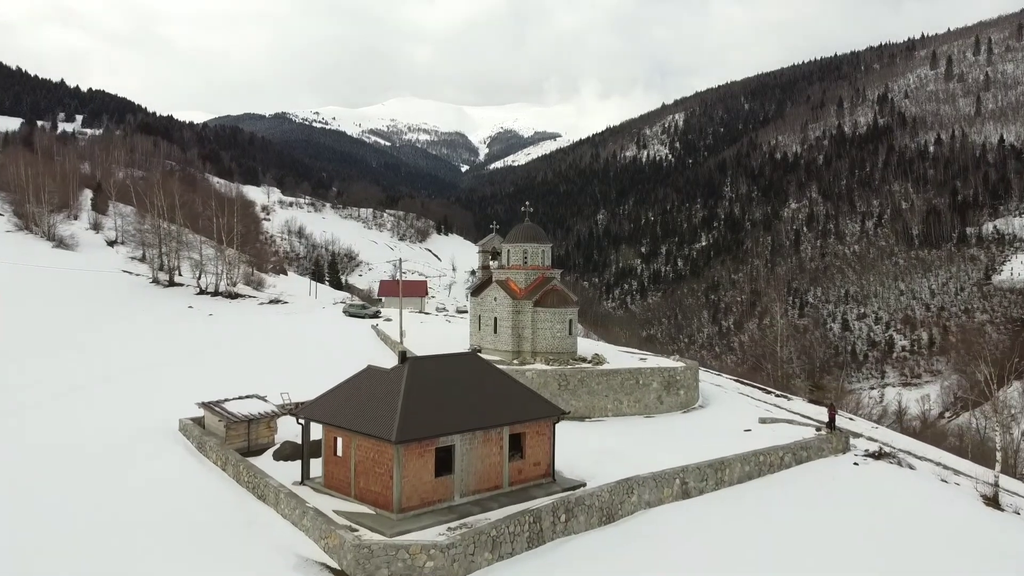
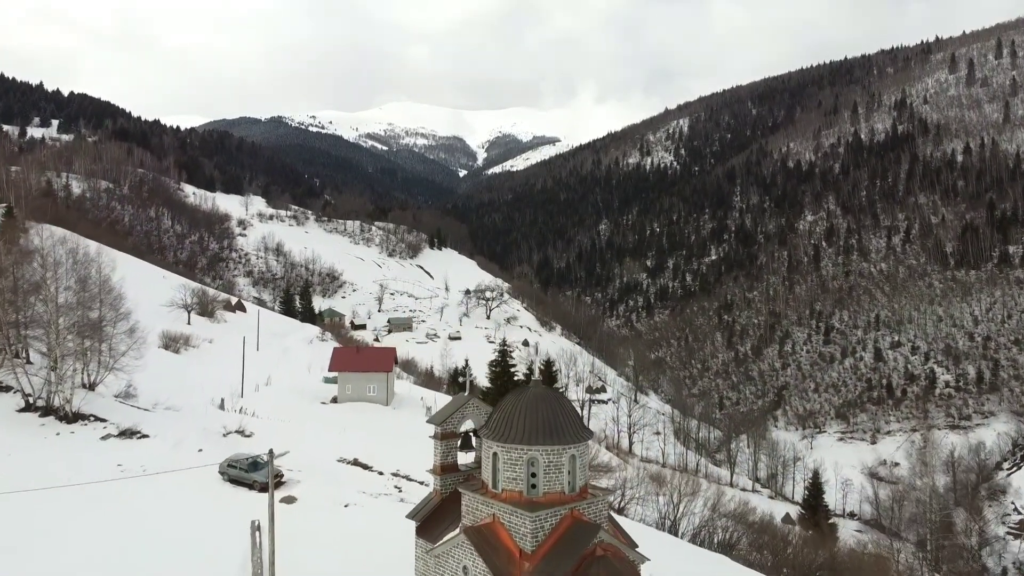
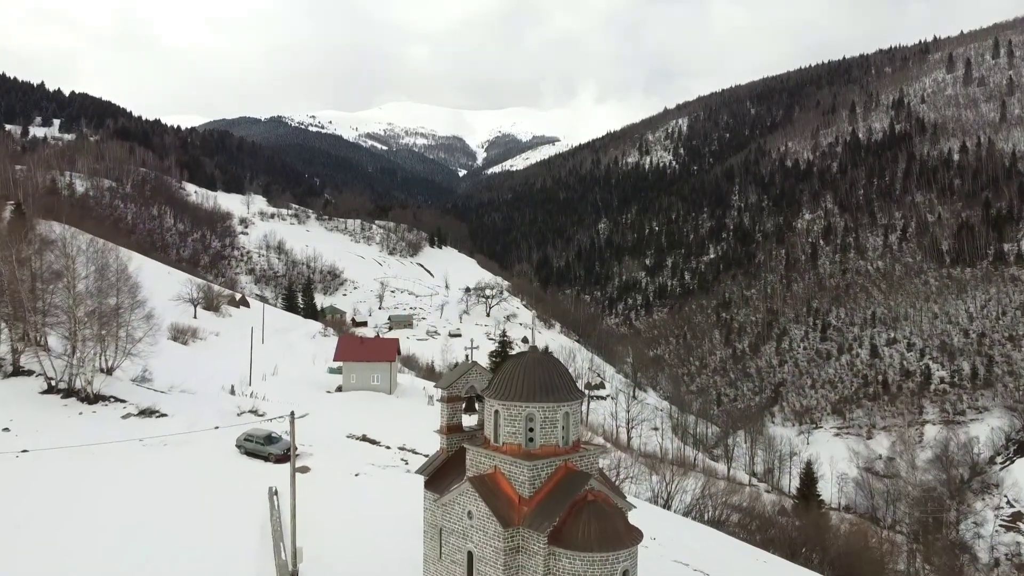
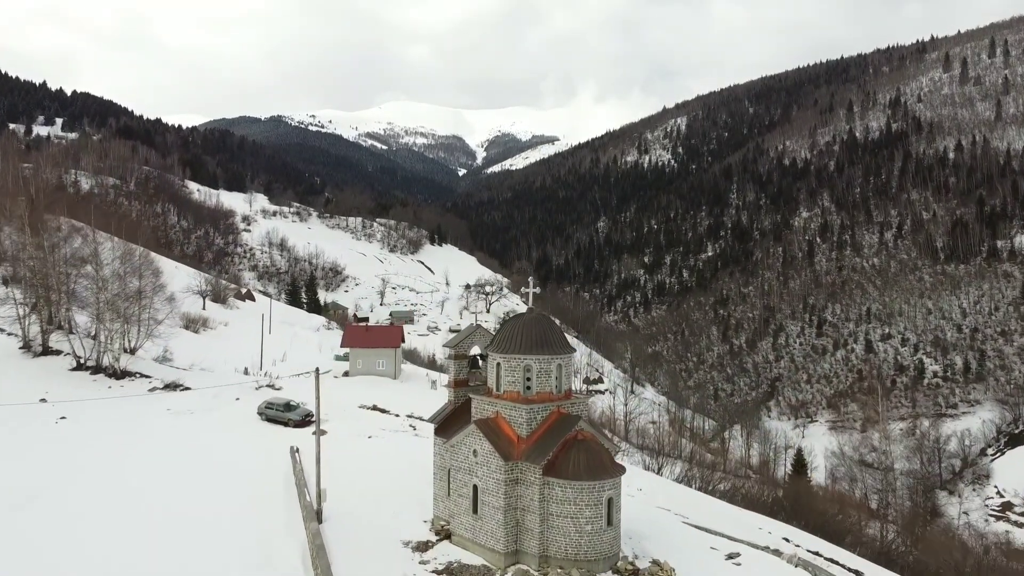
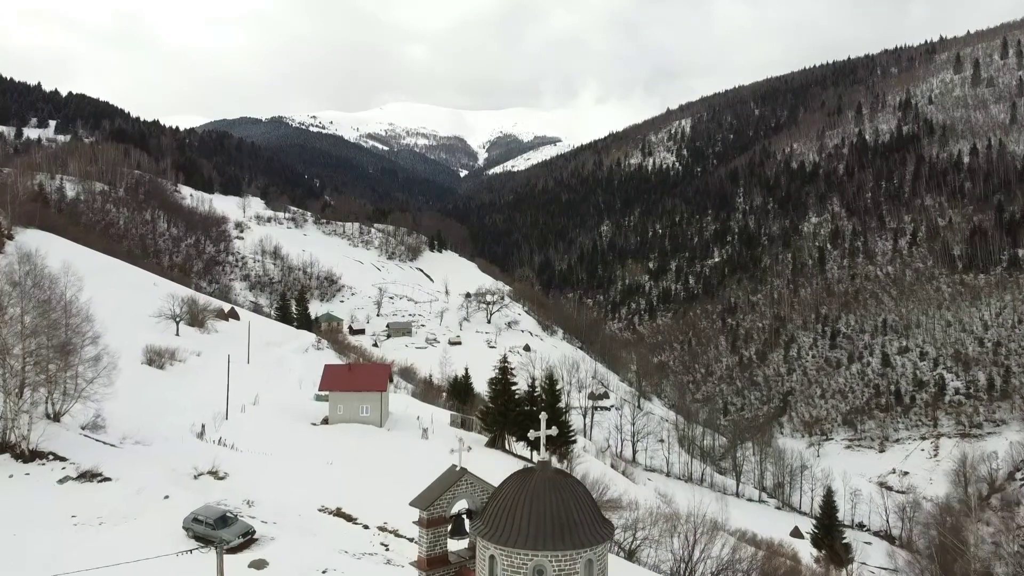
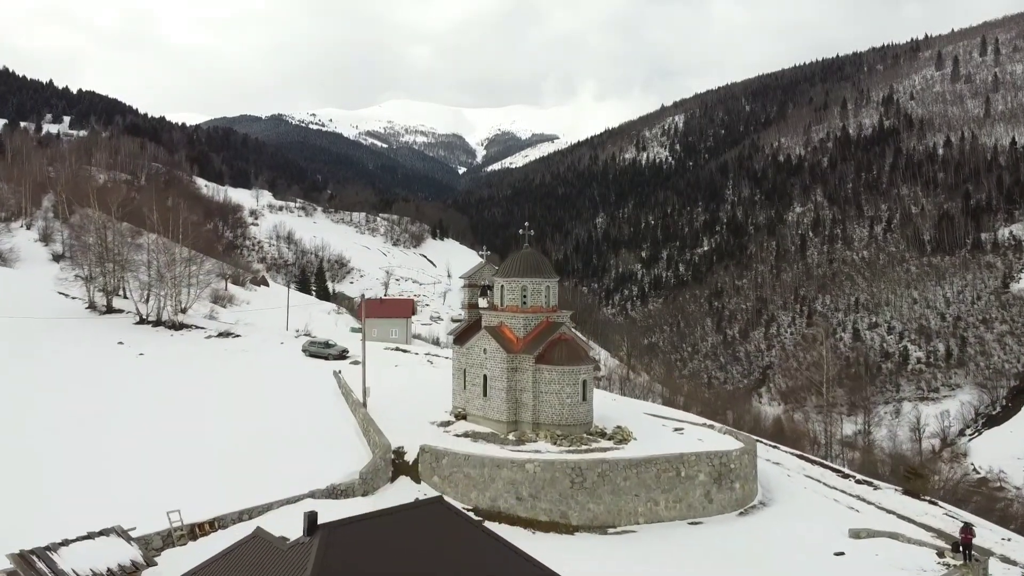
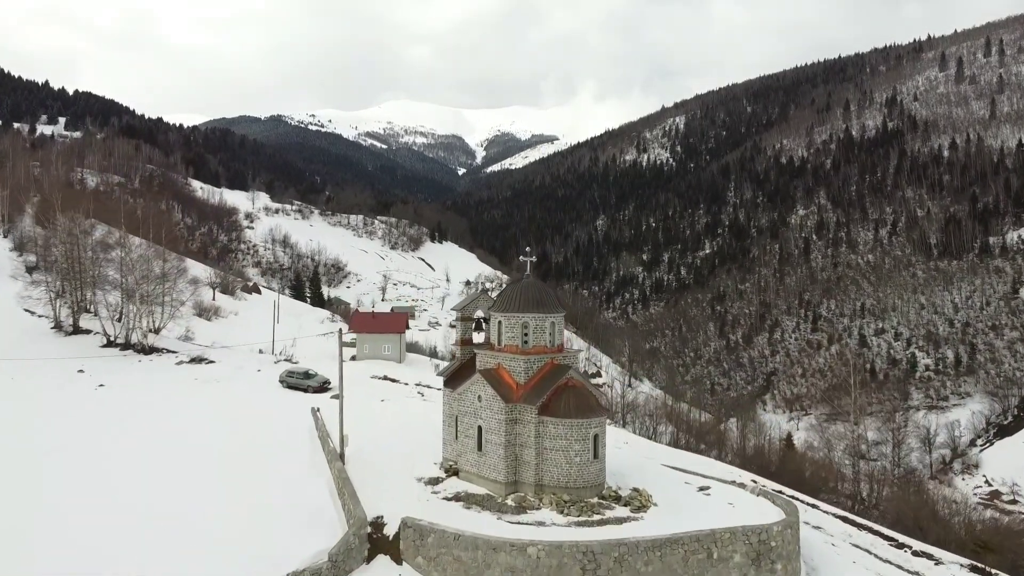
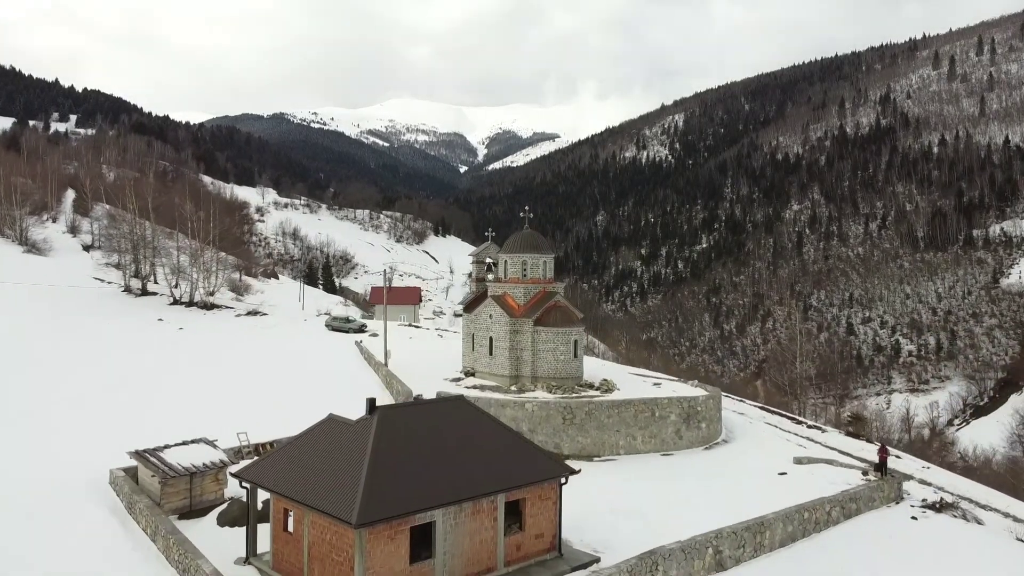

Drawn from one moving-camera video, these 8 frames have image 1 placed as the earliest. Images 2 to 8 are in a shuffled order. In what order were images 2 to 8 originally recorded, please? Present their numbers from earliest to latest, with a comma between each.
8, 6, 7, 4, 3, 2, 5
